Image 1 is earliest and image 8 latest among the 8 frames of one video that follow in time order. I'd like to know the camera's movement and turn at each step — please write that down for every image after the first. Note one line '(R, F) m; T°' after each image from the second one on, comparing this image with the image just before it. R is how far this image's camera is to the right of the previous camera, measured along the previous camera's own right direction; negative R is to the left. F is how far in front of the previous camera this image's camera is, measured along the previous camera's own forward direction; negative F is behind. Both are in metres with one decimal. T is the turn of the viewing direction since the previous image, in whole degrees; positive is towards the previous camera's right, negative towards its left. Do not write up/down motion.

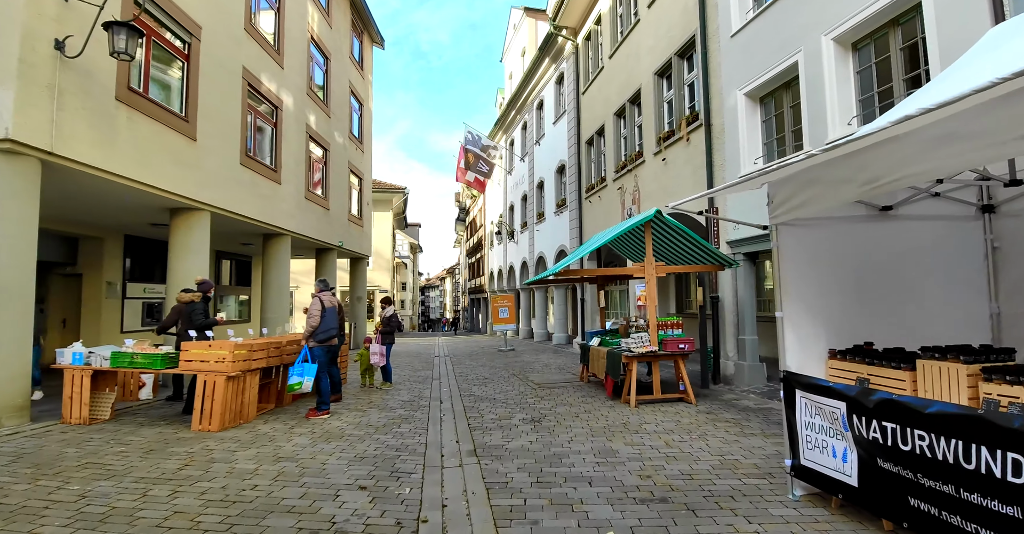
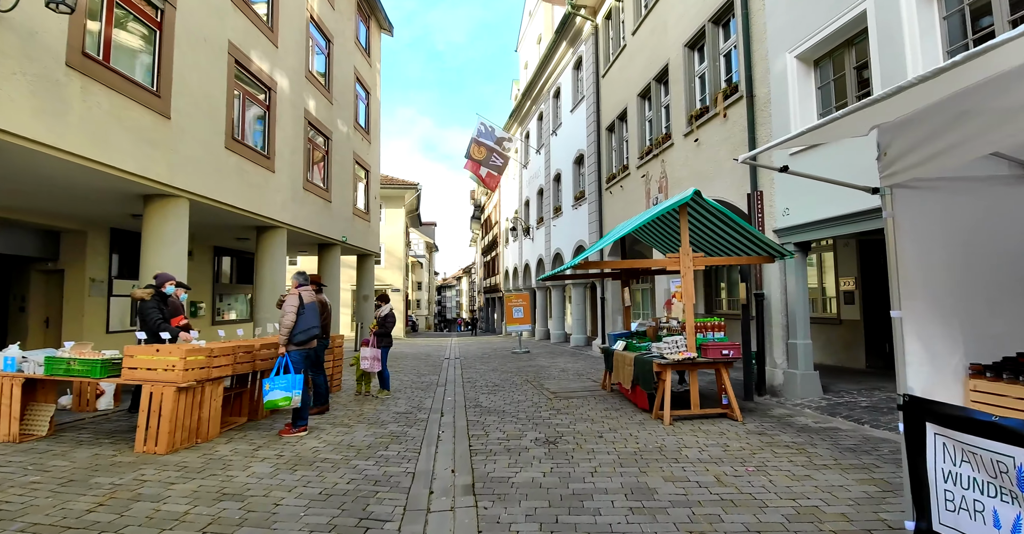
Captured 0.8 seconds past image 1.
(+0.1, +1.2) m; -2°
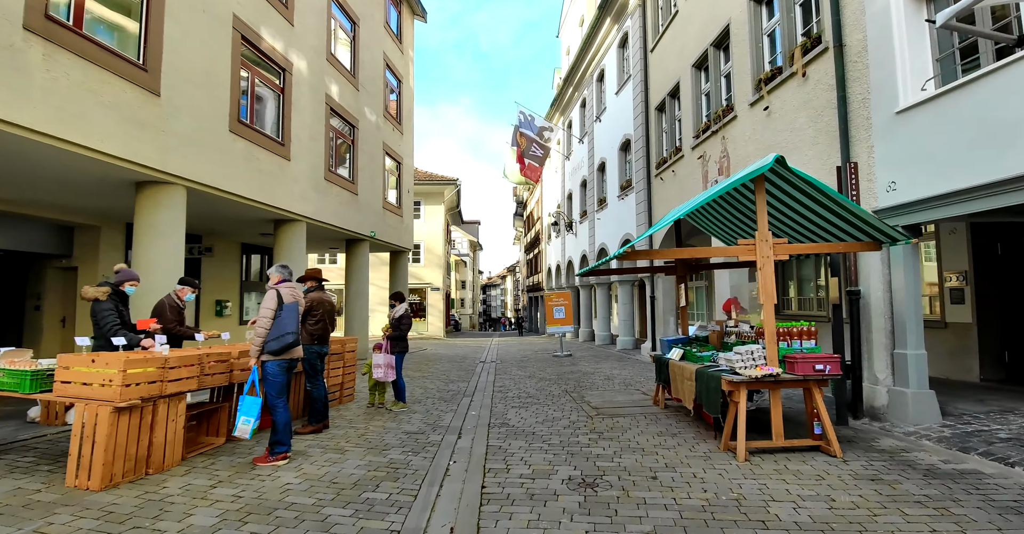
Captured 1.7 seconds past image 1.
(+0.2, +1.4) m; -5°
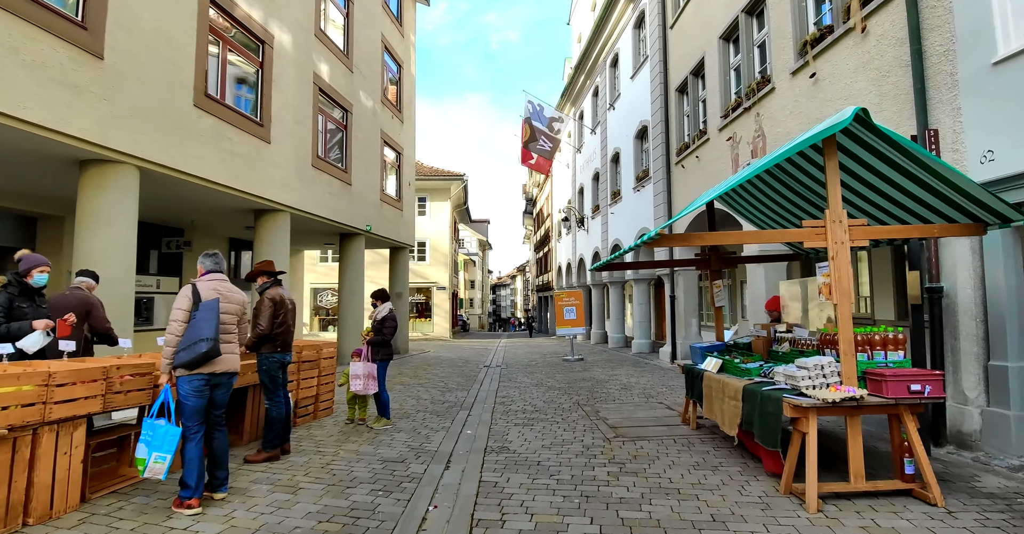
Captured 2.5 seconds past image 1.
(+0.1, +1.2) m; -1°
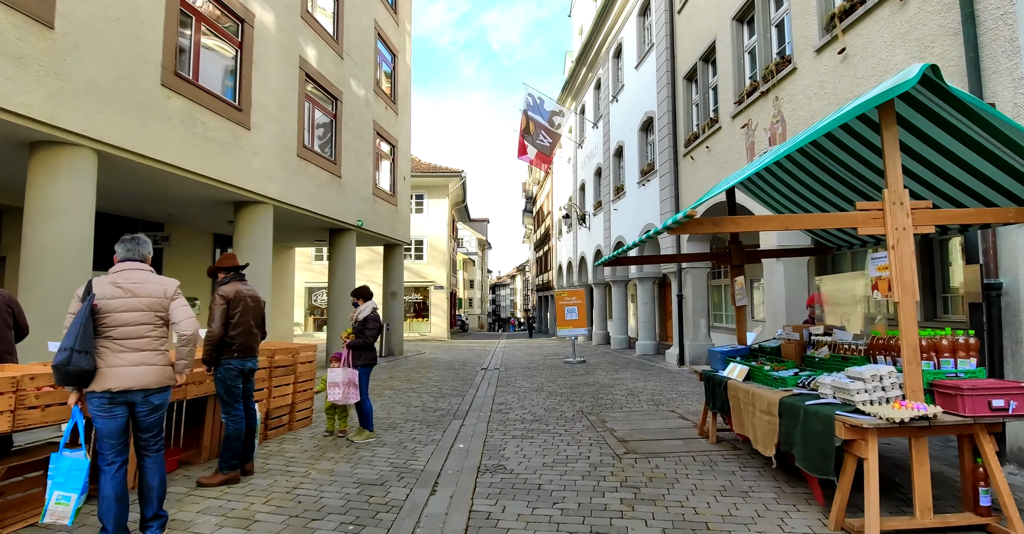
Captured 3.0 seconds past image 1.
(0.0, +0.7) m; 0°
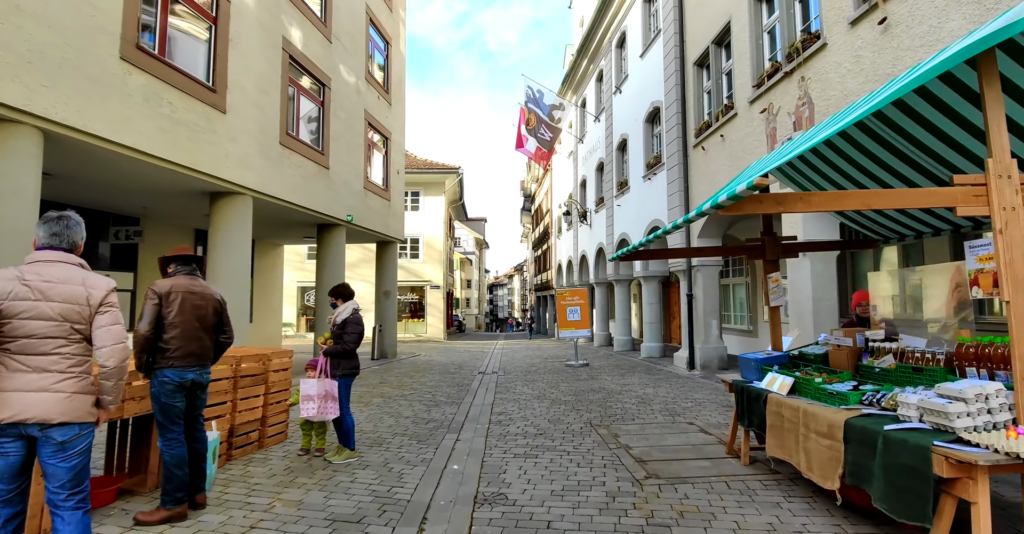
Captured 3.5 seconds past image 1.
(0.0, +0.8) m; 0°
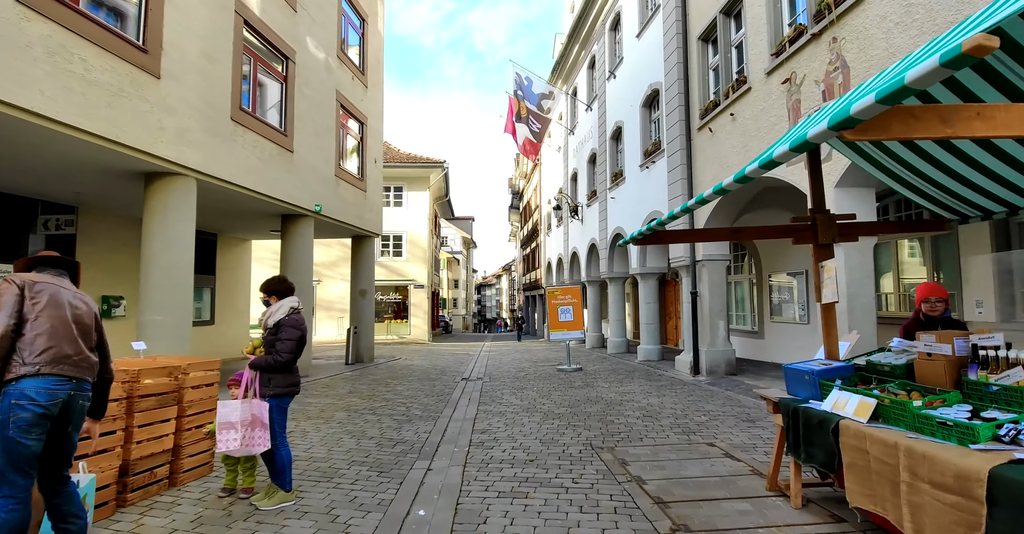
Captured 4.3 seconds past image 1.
(0.0, +1.1) m; +1°
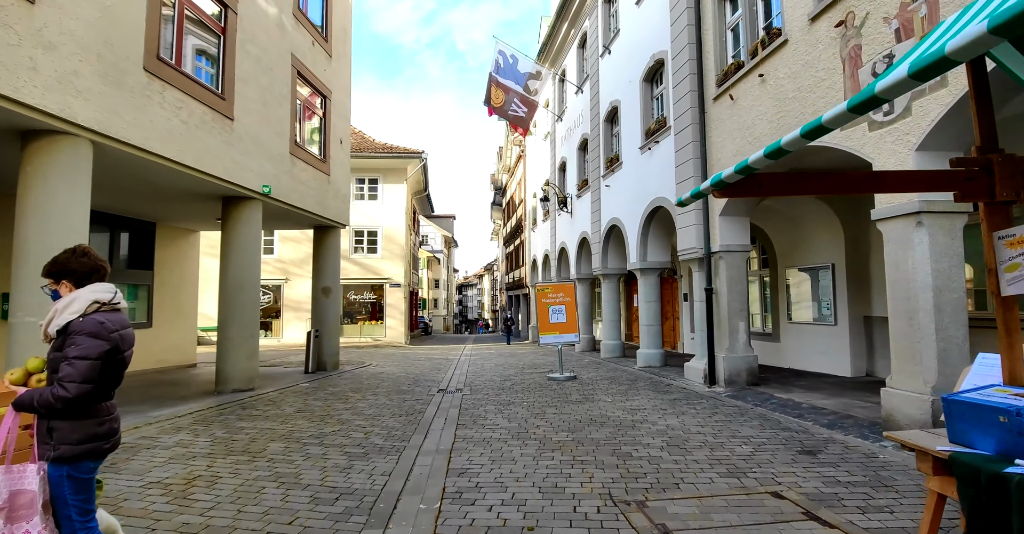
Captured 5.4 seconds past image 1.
(-0.1, +1.6) m; +2°
